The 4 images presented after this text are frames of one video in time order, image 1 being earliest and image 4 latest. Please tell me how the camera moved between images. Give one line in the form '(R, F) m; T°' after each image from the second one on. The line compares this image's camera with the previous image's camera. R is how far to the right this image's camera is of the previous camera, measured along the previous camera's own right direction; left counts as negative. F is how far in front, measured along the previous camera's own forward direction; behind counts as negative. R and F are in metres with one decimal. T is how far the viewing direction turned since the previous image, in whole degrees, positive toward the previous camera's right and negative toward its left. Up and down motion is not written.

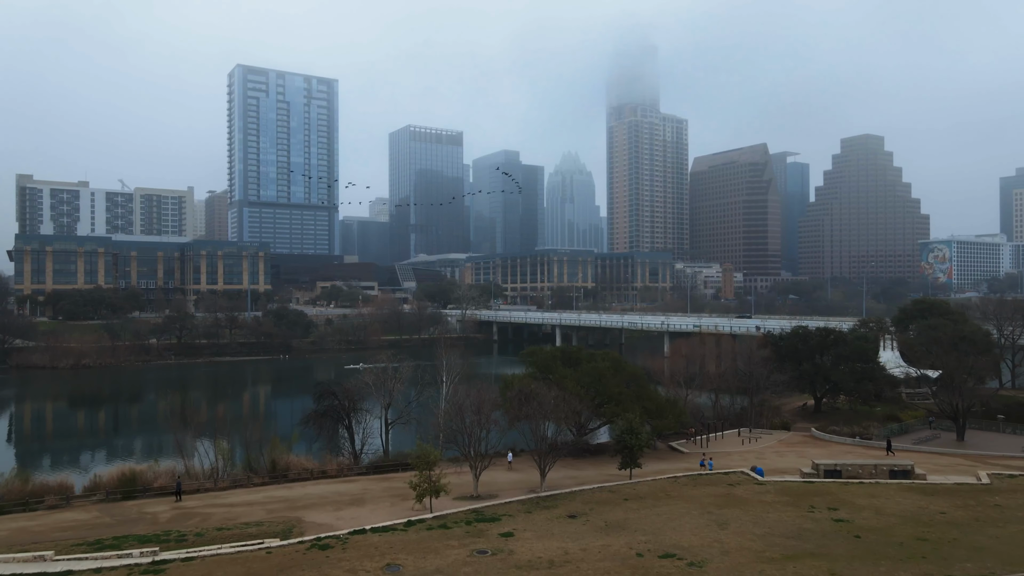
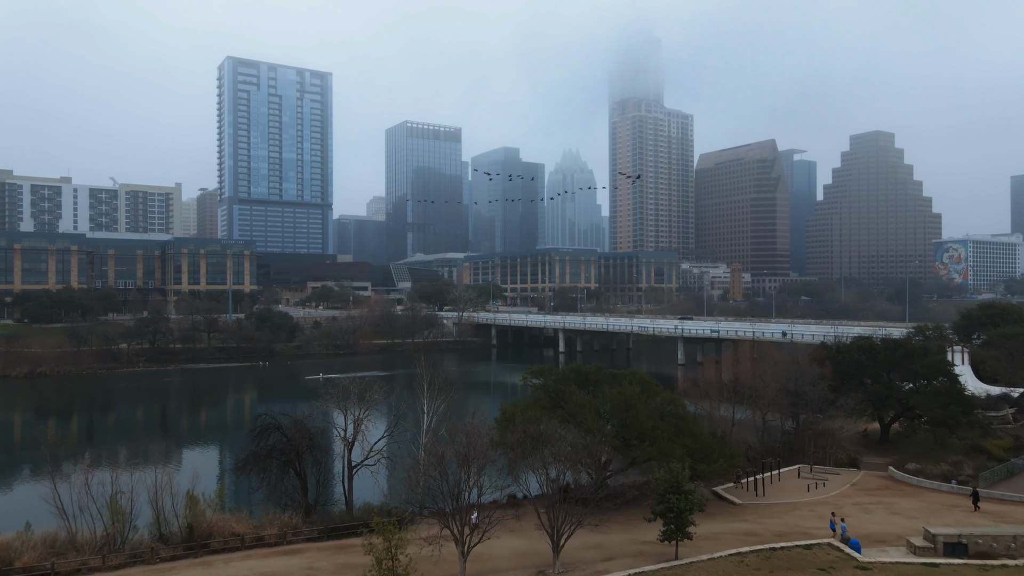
(-0.1, +5.4) m; 0°
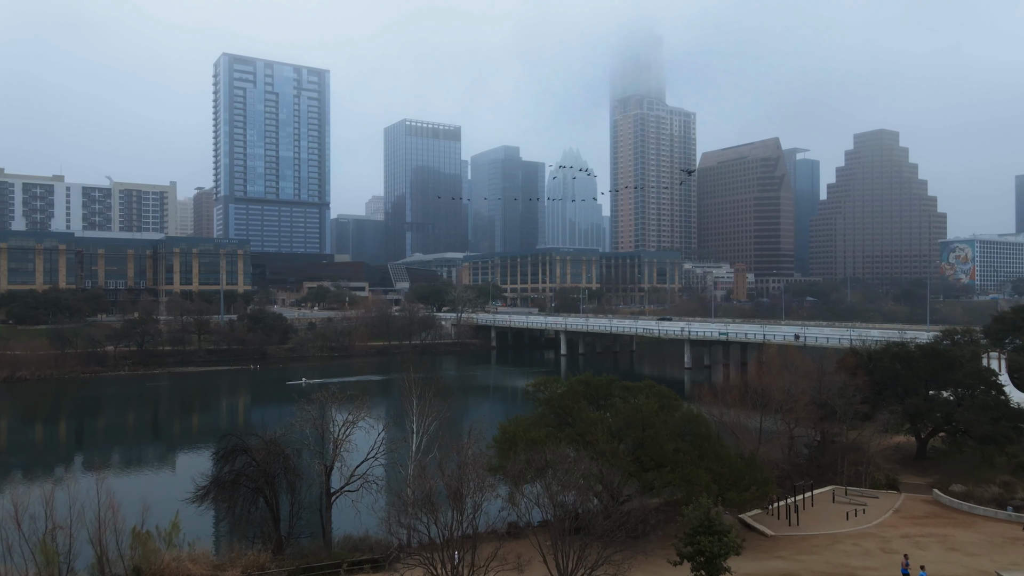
(0.0, +2.2) m; 0°
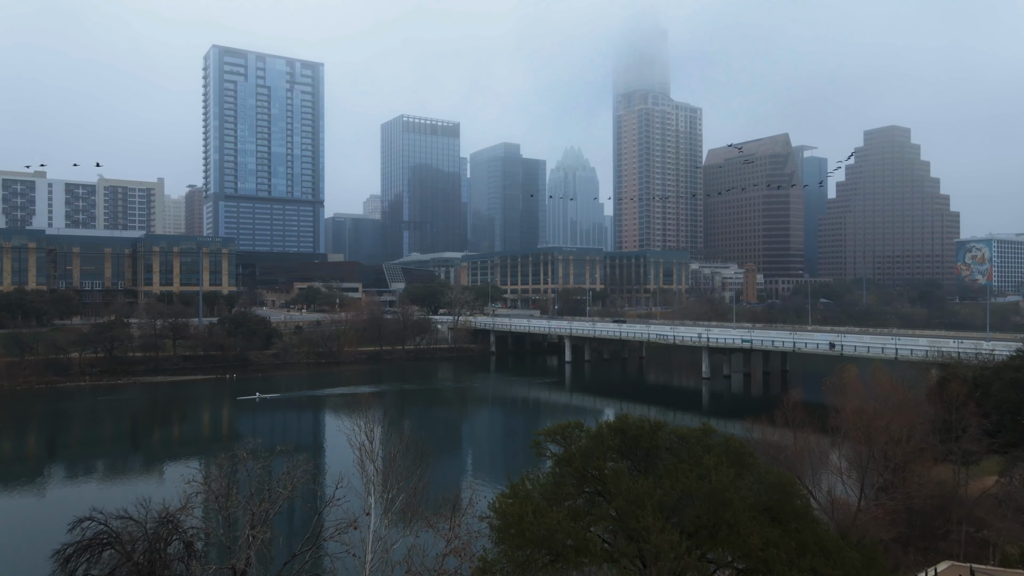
(-0.1, +5.2) m; 0°
